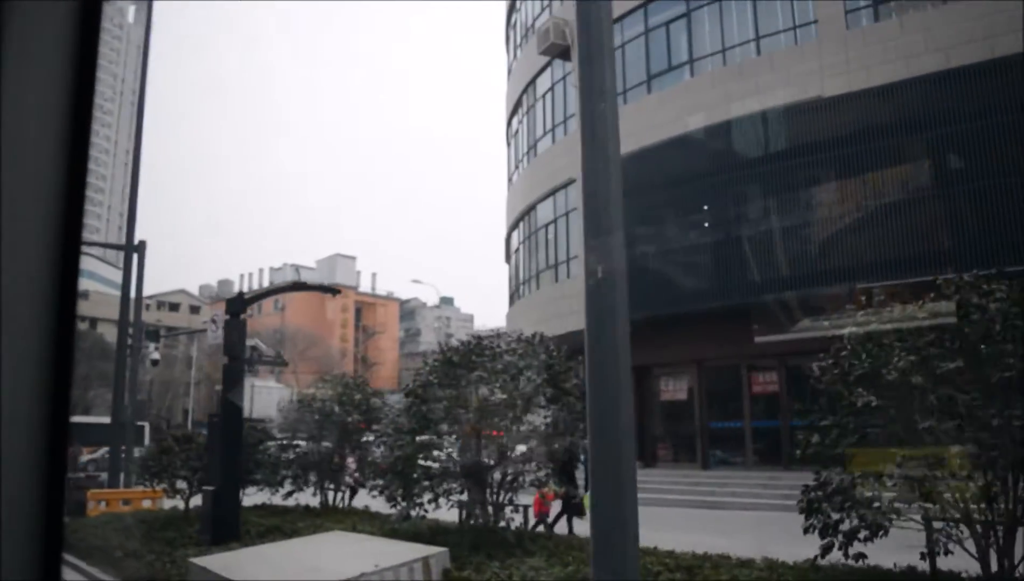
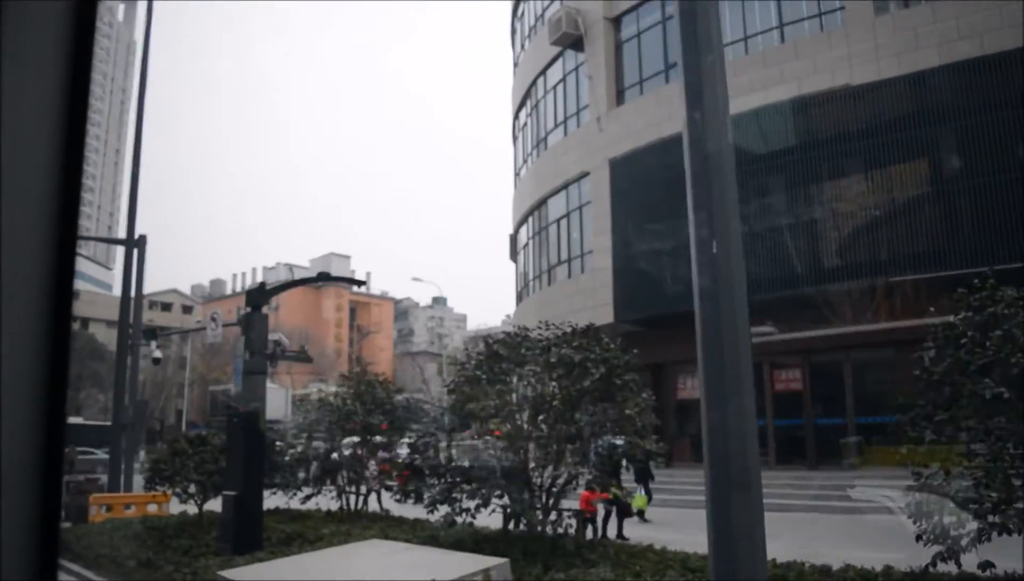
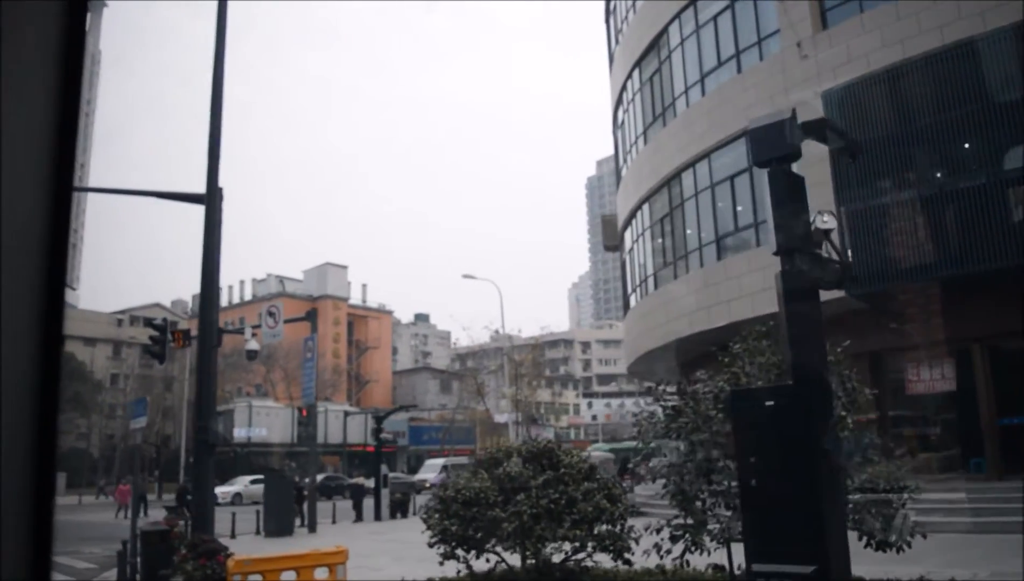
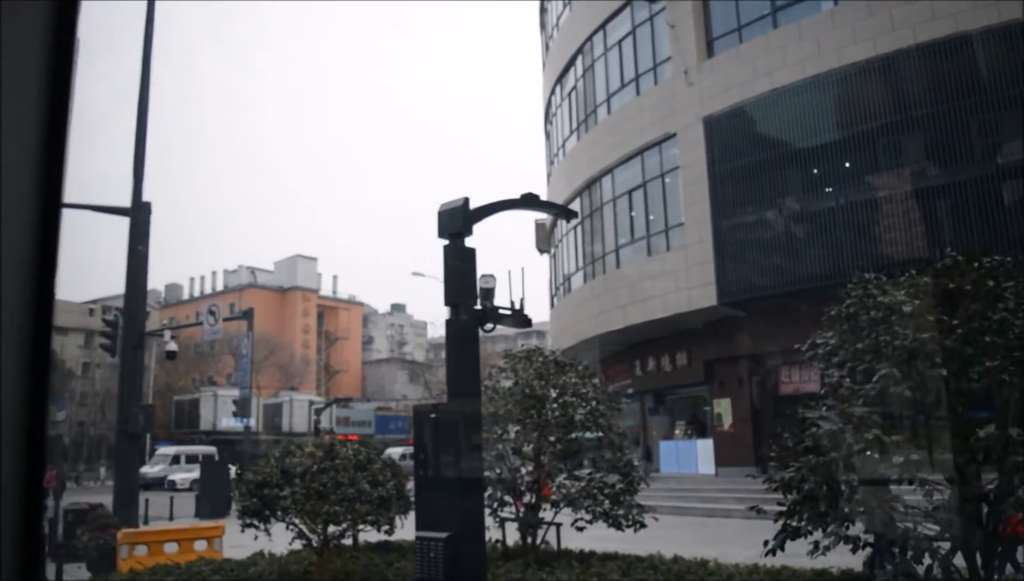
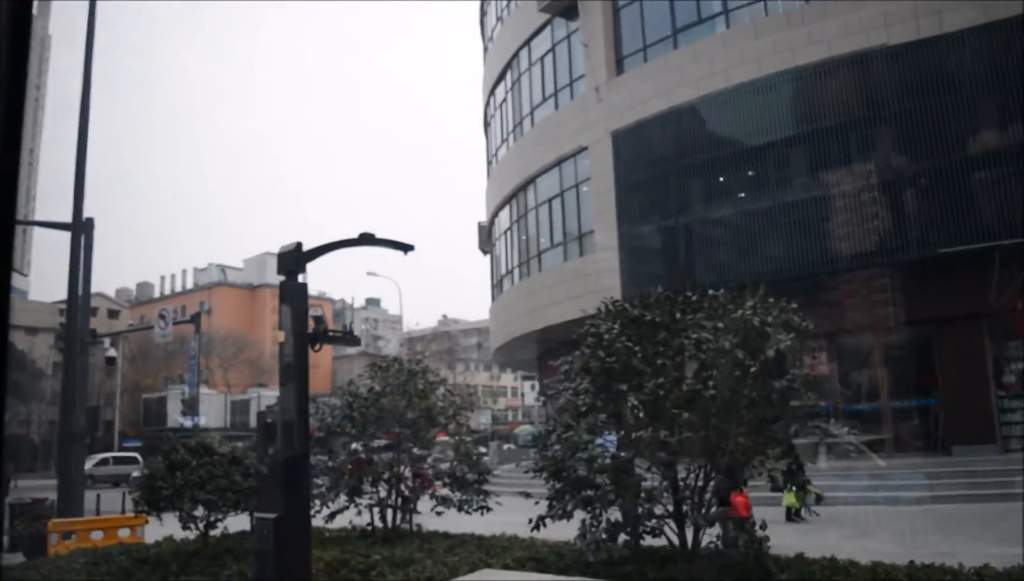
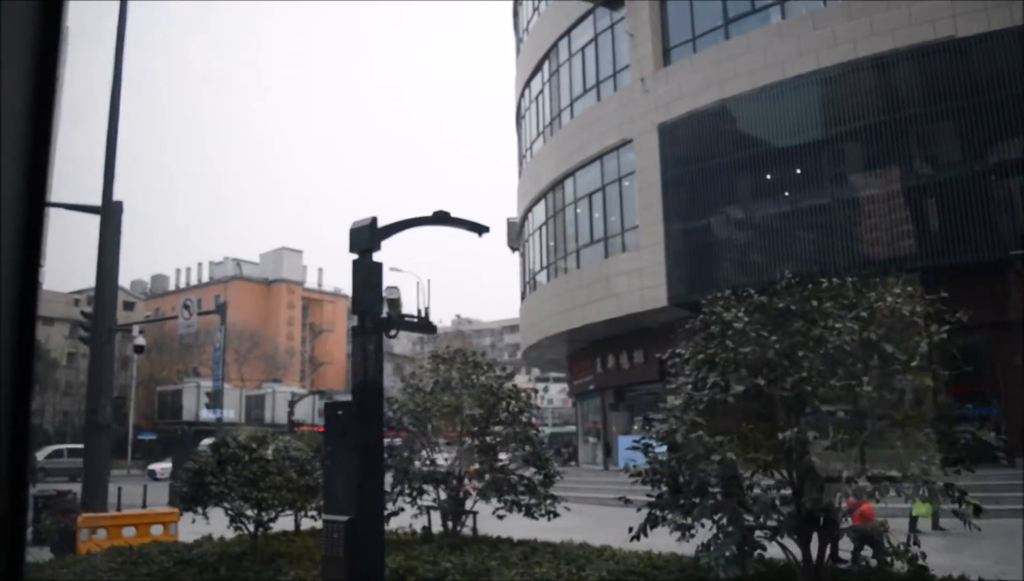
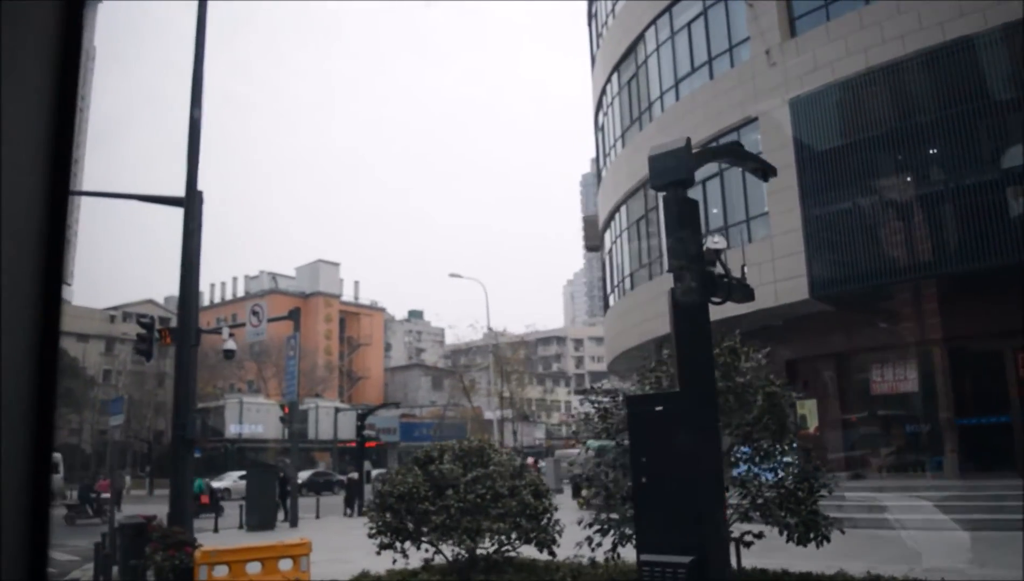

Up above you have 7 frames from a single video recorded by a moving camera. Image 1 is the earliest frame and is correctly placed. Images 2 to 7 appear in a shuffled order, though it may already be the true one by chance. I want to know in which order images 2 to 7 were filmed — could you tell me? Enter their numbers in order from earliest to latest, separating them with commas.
2, 5, 6, 4, 7, 3
